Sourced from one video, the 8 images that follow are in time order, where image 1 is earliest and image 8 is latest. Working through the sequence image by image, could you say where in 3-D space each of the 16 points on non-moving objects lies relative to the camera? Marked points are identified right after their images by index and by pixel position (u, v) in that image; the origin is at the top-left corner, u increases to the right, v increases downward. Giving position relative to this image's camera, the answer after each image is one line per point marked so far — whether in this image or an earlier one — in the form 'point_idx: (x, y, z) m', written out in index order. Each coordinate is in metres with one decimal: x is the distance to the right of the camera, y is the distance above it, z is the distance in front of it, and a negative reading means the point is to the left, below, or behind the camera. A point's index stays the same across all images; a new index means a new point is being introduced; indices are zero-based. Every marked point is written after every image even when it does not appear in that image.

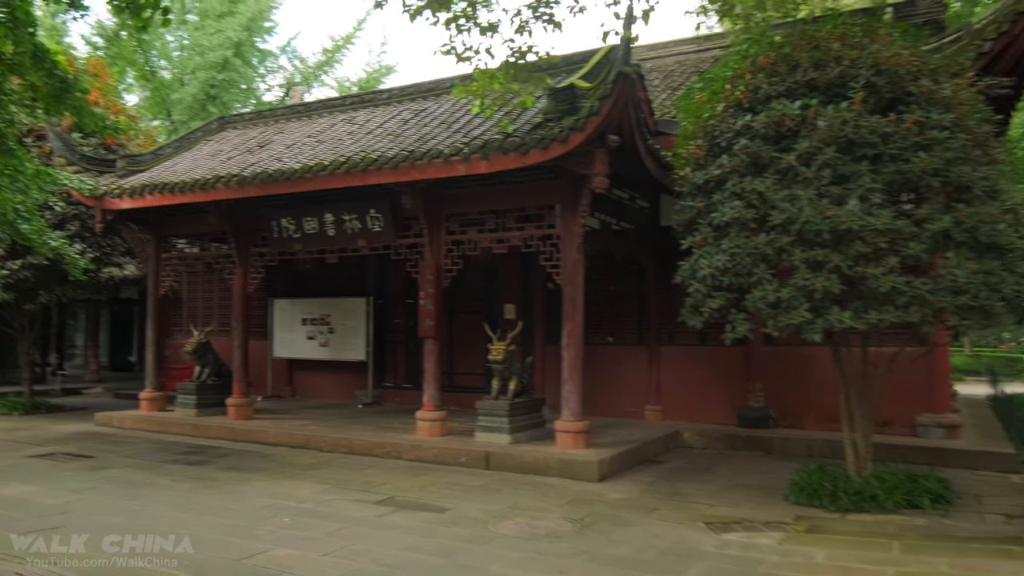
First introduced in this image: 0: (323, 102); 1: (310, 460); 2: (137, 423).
0: (-2.6, +2.5, +10.9) m
1: (-2.0, -1.7, +7.9) m
2: (-4.7, -1.7, +10.0) m
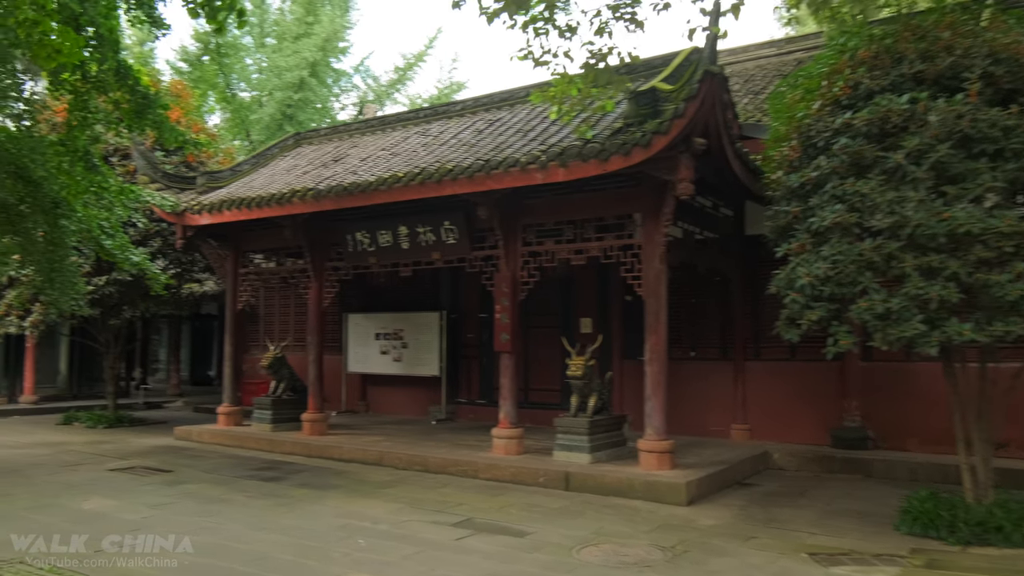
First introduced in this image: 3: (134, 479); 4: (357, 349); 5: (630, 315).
0: (-1.6, +2.4, +10.9) m
1: (-1.2, -1.8, +7.7) m
2: (-3.7, -1.9, +10.0) m
3: (-3.6, -1.8, +7.5) m
4: (-2.4, -0.9, +12.2) m
5: (+1.5, -0.3, +9.9) m
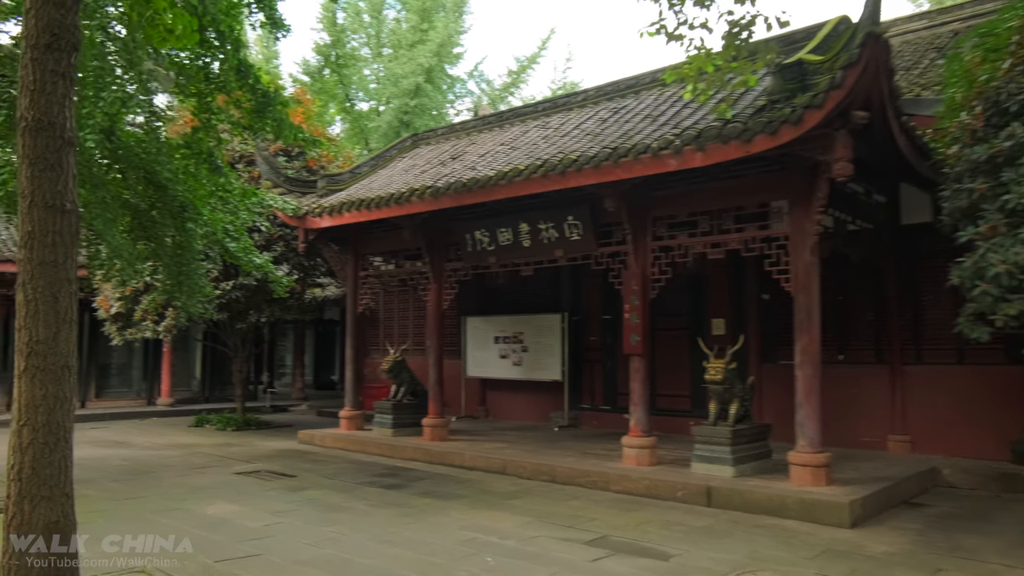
0: (0.0, +2.3, +10.5) m
1: (0.0, -1.8, +7.3) m
2: (-2.2, -1.9, +9.9) m
3: (-2.4, -1.8, +7.4) m
4: (-0.5, -1.0, +11.9) m
5: (+2.9, -0.3, +9.1) m
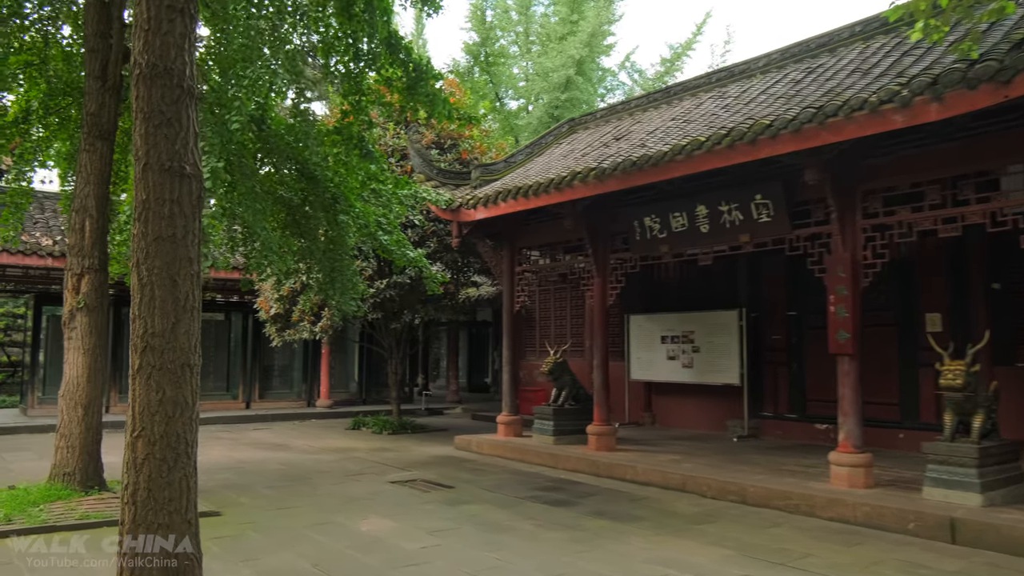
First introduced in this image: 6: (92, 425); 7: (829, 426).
0: (+2.0, +2.4, +9.5) m
1: (+1.4, -1.7, +6.3) m
2: (-0.2, -1.9, +9.3) m
3: (-0.8, -1.8, +6.8) m
4: (+1.8, -0.9, +10.9) m
5: (+4.7, -0.2, +7.5) m
6: (-3.2, -1.0, +6.0) m
7: (+3.6, -1.6, +9.1) m
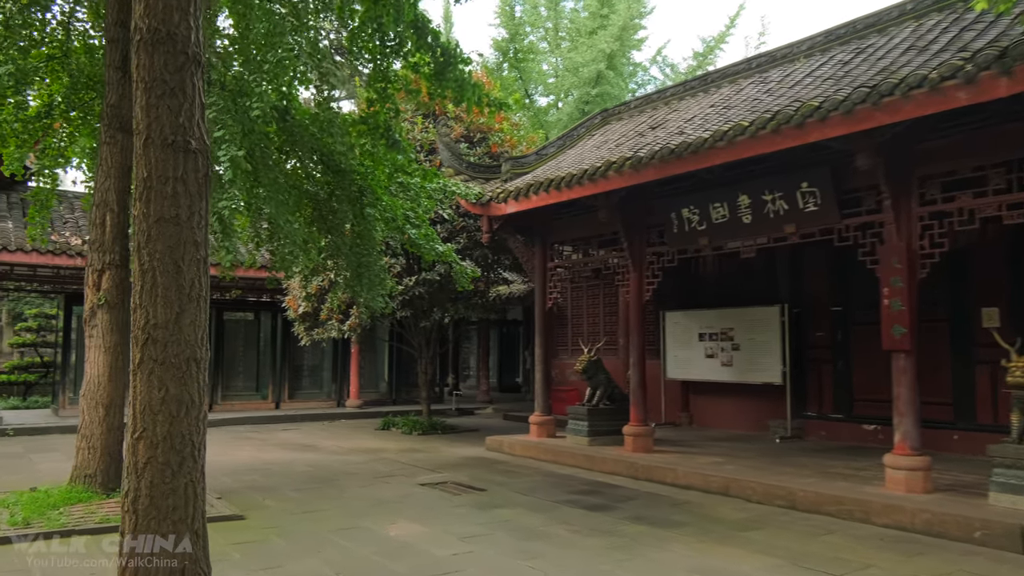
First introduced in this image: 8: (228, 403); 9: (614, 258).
0: (+2.4, +2.5, +9.1) m
1: (+1.7, -1.7, +6.0) m
2: (+0.2, -1.8, +9.0) m
3: (-0.6, -1.7, +6.6) m
4: (+2.2, -0.8, +10.5) m
5: (+4.9, -0.1, +7.1) m
6: (-2.9, -1.0, +5.8) m
7: (+4.0, -1.5, +8.7) m
8: (-4.9, -2.0, +13.6) m
9: (+1.1, +0.3, +8.8) m
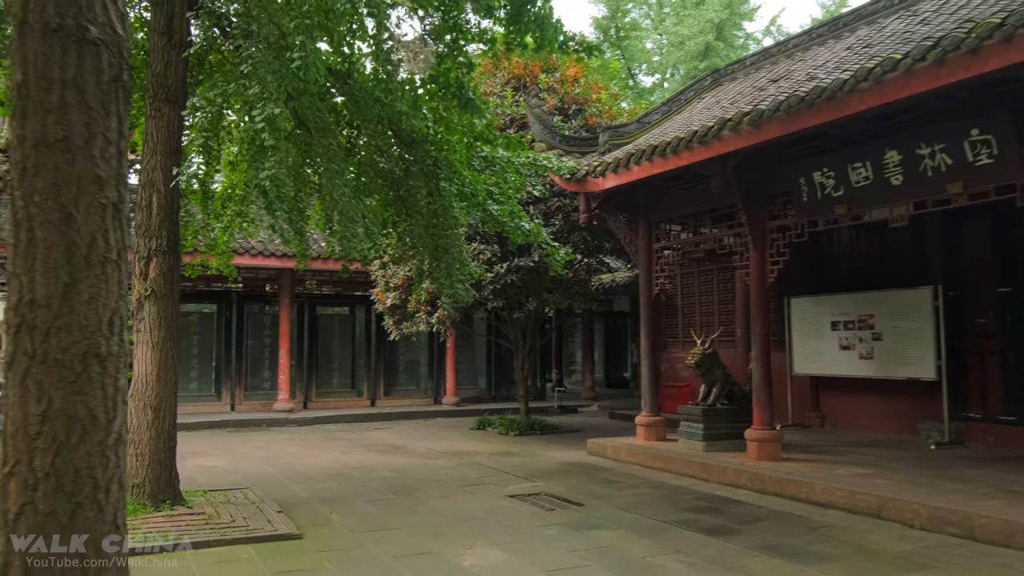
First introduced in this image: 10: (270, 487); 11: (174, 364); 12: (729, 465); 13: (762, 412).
0: (+3.3, +2.7, +7.7) m
1: (+2.3, -1.5, +4.7) m
2: (+1.2, -1.7, +7.9) m
3: (+0.2, -1.6, +5.7) m
4: (+3.4, -0.6, +9.2) m
5: (+5.6, +0.1, +5.4) m
6: (-2.3, -0.9, +5.2) m
7: (+4.9, -1.3, +7.1) m
8: (-3.1, -1.9, +13.2) m
9: (+2.1, +0.5, +7.6) m
10: (-2.0, -1.6, +6.6) m
11: (-2.3, -0.5, +5.3) m
12: (+1.8, -1.5, +6.8) m
13: (+2.2, -1.1, +7.1) m
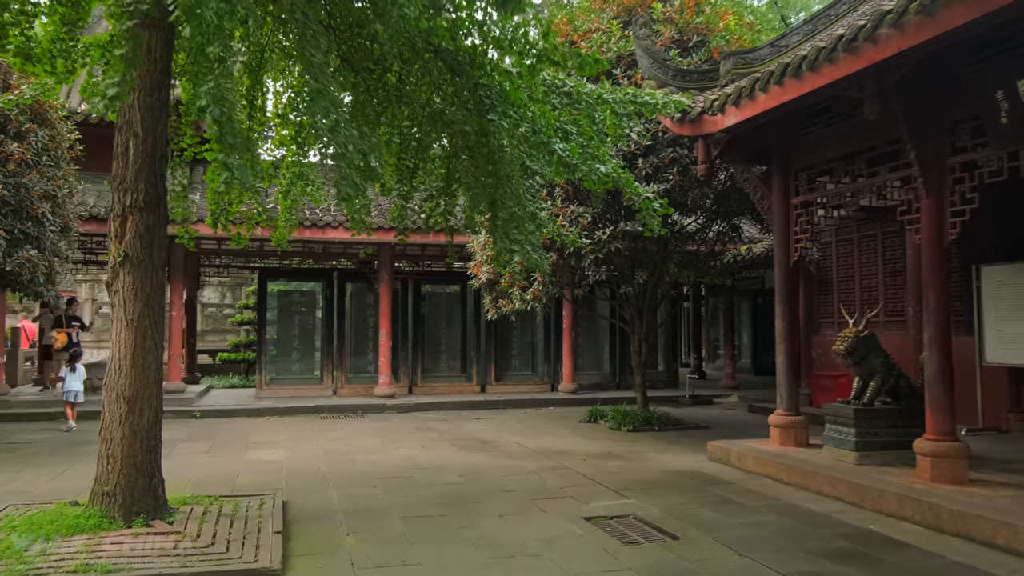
0: (+4.0, +2.9, +5.6) m
1: (+2.4, -1.3, +2.9) m
2: (+2.0, -1.4, +6.3) m
3: (+0.5, -1.4, +4.2) m
4: (+4.3, -0.3, +7.1) m
5: (+5.8, +0.4, +2.9) m
6: (-2.0, -0.7, +4.3) m
7: (+5.4, -1.0, +4.7) m
8: (-1.3, -1.5, +12.3) m
9: (+2.8, +0.8, +5.8) m
10: (-1.4, -1.4, +5.5) m
11: (-1.9, -0.3, +4.3) m
12: (+2.4, -1.2, +5.0) m
13: (+2.8, -0.8, +5.2) m
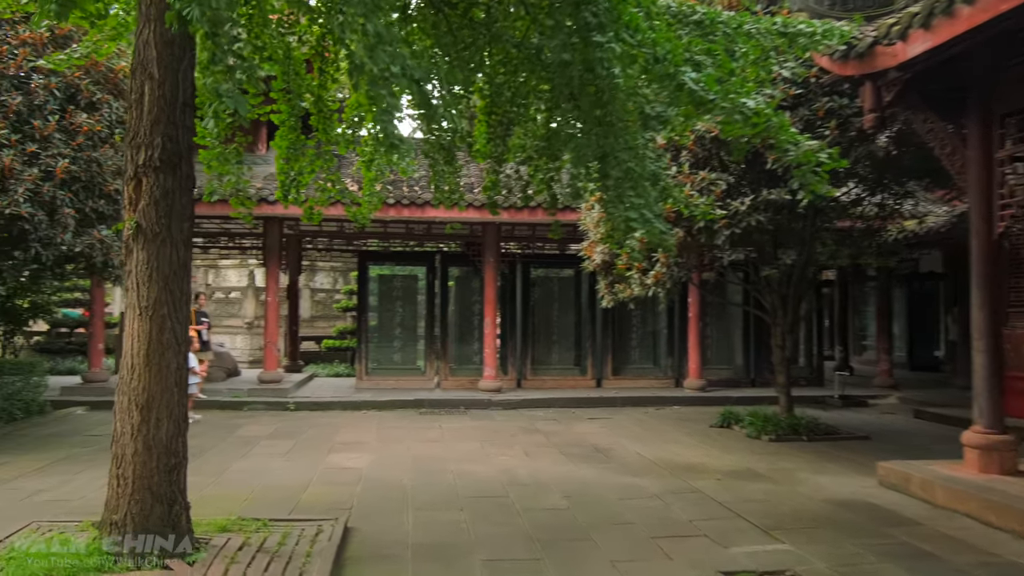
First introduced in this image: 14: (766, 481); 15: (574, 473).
0: (+4.6, +3.1, +3.7) m
1: (+2.6, -1.3, +1.4) m
2: (+2.7, -1.3, +4.8) m
3: (+0.9, -1.3, +3.0) m
4: (+5.2, -0.2, +5.2) m
5: (+6.0, +0.4, +0.8) m
6: (-1.5, -0.7, +3.4) m
7: (+5.9, -0.9, +2.8) m
8: (+0.4, -1.3, +11.3) m
9: (+3.4, +0.9, +4.1) m
10: (-0.8, -1.3, +4.6) m
11: (-1.5, -0.2, +3.5) m
12: (+2.9, -1.1, +3.5) m
13: (+3.4, -0.7, +3.6) m
14: (+1.8, -1.4, +5.7) m
15: (+0.5, -1.4, +6.0) m
